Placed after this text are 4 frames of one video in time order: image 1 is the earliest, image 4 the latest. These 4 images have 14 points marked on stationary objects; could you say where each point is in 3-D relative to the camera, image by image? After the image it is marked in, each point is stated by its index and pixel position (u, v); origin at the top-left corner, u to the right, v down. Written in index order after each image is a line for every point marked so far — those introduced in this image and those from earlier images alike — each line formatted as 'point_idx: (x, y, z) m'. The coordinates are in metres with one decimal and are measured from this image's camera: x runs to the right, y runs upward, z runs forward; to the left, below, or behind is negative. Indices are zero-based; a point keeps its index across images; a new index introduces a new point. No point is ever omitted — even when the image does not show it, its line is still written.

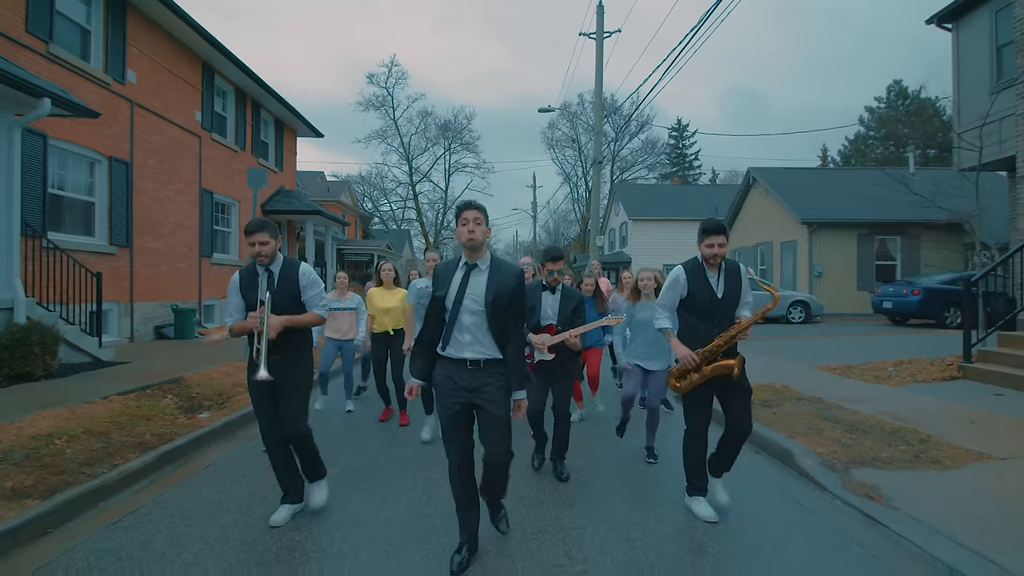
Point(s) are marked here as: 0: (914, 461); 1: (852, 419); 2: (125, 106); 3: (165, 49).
0: (+3.2, -1.4, +5.4) m
1: (+3.3, -1.3, +6.6) m
2: (-7.4, +3.5, +13.0) m
3: (-7.3, +5.0, +14.4) m
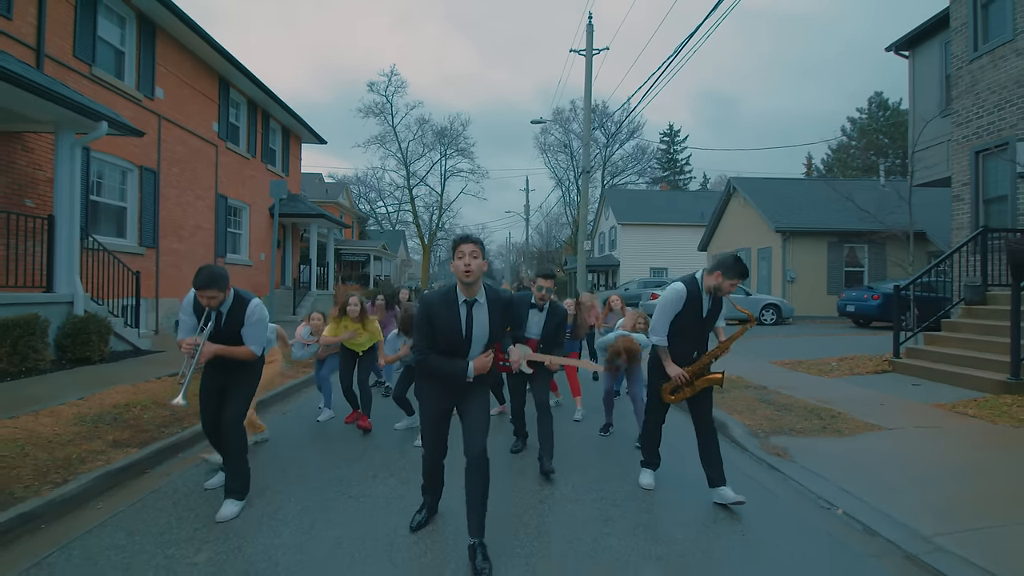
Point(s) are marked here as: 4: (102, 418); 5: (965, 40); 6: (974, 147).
0: (+3.0, -1.4, +6.7) m
1: (+3.2, -1.3, +8.0) m
2: (-7.5, +3.5, +14.2) m
3: (-7.5, +5.1, +15.6) m
4: (-3.8, -1.2, +6.2) m
5: (+7.9, +4.4, +11.9) m
6: (+7.9, +2.4, +11.7) m
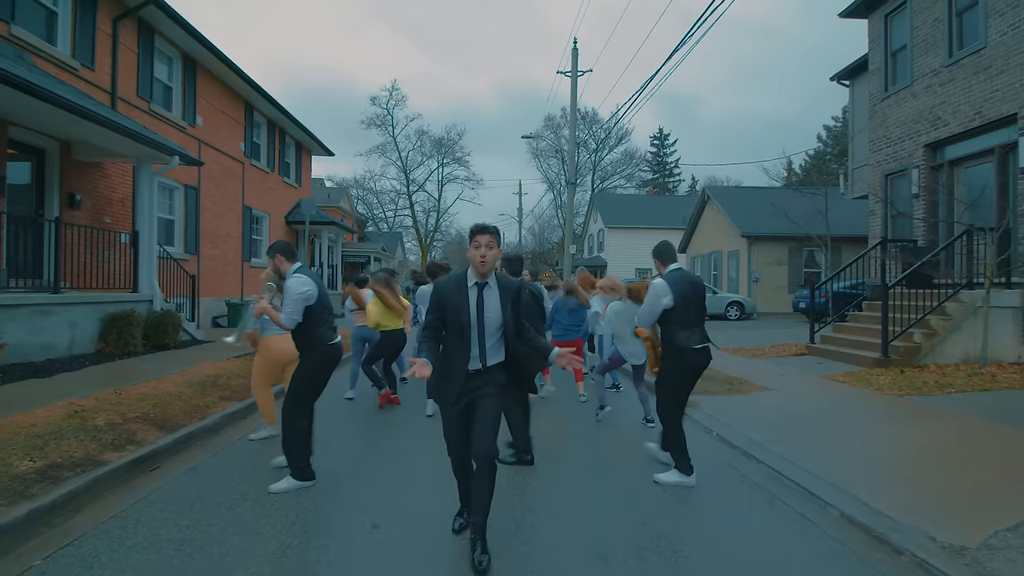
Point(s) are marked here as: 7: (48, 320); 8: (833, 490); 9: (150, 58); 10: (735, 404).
0: (+2.9, -1.4, +9.1) m
1: (+3.0, -1.3, +10.4) m
2: (-7.7, +3.5, +16.6) m
3: (-7.7, +5.1, +18.0) m
4: (-3.9, -1.2, +8.6) m
5: (+7.7, +4.4, +14.4) m
6: (+7.7, +2.4, +14.1) m
7: (-6.4, -0.4, +9.4) m
8: (+2.5, -1.6, +5.3) m
9: (-7.7, +4.9, +14.6) m
10: (+2.8, -1.5, +8.6) m
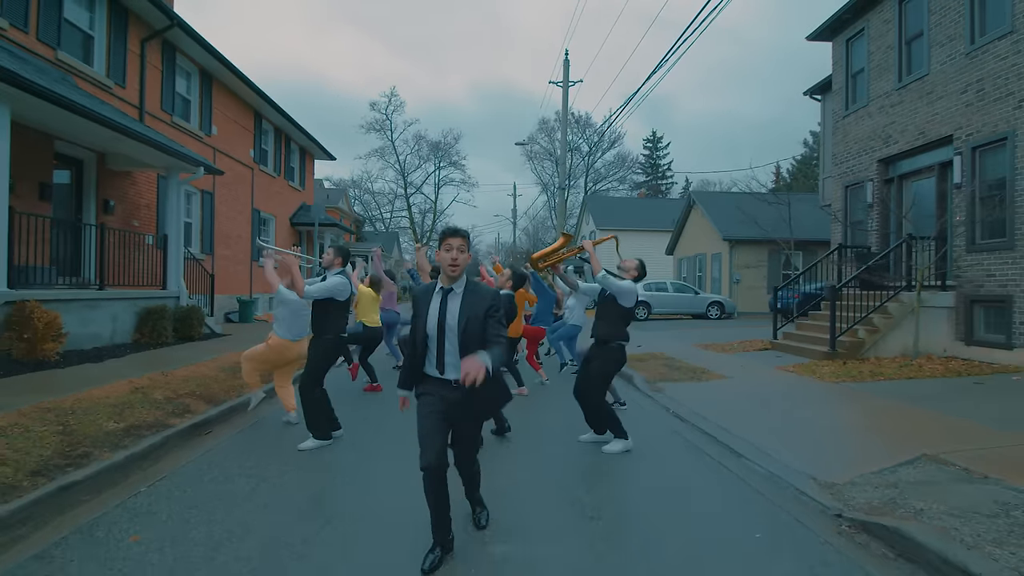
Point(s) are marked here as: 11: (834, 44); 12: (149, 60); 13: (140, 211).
0: (+2.8, -1.4, +10.5) m
1: (+2.8, -1.3, +11.7) m
2: (-7.9, +3.5, +17.8) m
3: (-7.9, +5.1, +19.2) m
4: (-4.0, -1.2, +9.9) m
5: (+7.6, +4.4, +15.8) m
6: (+7.6, +2.4, +15.5) m
7: (-6.5, -0.4, +10.6) m
8: (+2.4, -1.6, +6.6) m
9: (-7.9, +5.0, +15.8) m
10: (+2.7, -1.5, +10.0) m
11: (+7.6, +5.8, +16.1) m
12: (-7.9, +5.0, +14.9) m
13: (-7.8, +1.6, +14.4) m
